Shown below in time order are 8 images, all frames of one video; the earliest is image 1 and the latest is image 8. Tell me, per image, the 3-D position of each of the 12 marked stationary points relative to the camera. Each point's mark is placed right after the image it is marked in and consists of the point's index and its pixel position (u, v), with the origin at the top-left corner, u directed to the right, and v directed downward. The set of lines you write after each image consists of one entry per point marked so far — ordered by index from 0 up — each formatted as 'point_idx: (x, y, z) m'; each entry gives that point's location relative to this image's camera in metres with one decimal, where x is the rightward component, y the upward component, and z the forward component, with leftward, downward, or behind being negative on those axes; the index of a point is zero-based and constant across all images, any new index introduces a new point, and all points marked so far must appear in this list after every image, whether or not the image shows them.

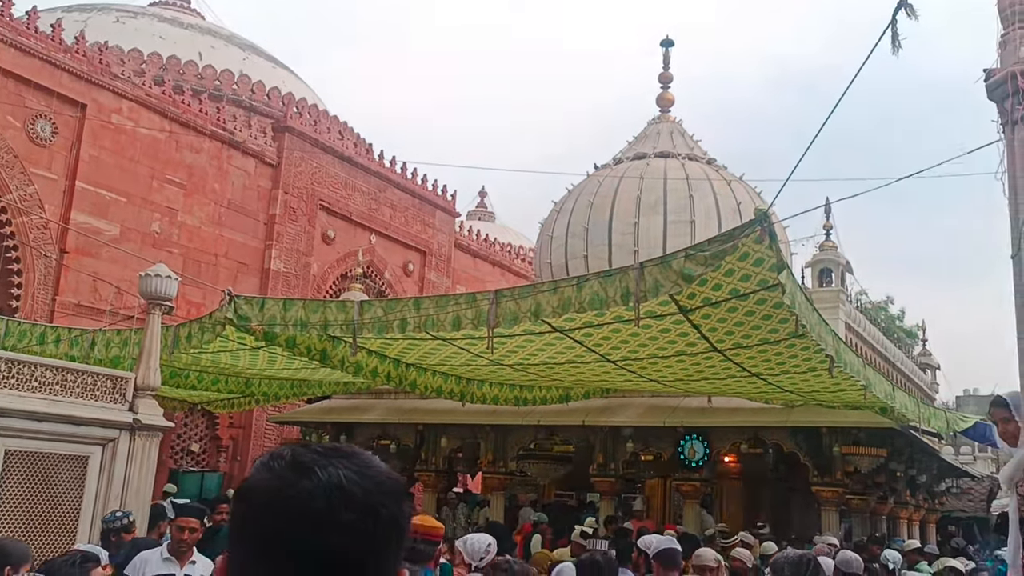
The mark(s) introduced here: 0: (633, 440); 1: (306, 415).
0: (+2.0, -2.5, +14.1) m
1: (-4.0, -2.4, +16.5) m
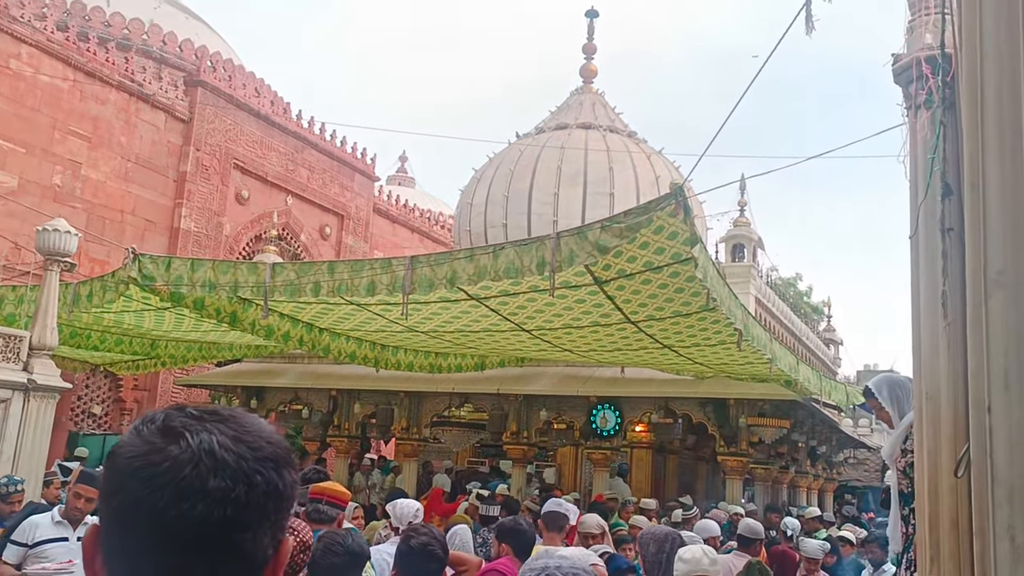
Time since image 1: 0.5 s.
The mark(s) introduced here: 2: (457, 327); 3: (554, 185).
0: (+0.6, -2.0, +14.2) m
1: (-5.6, -1.7, +16.1) m
2: (-0.5, -0.4, +8.7) m
3: (+0.8, +2.1, +17.3) m
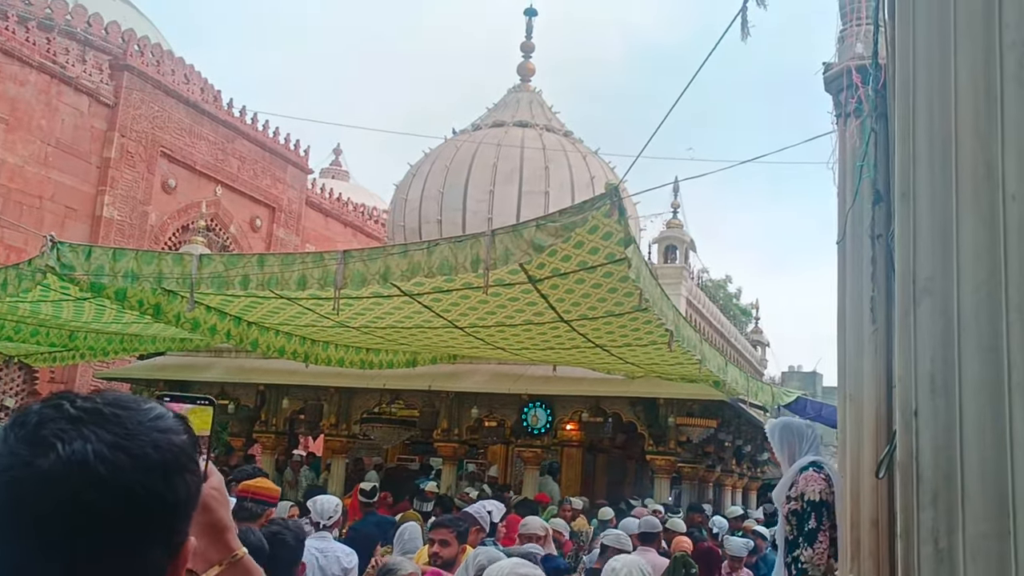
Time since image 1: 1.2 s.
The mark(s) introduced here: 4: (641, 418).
0: (-0.5, -2.0, +14.2) m
1: (-6.8, -1.5, +15.6) m
2: (-1.2, -0.3, +8.6) m
3: (-0.4, +2.1, +17.3) m
4: (+2.0, -2.0, +13.4) m
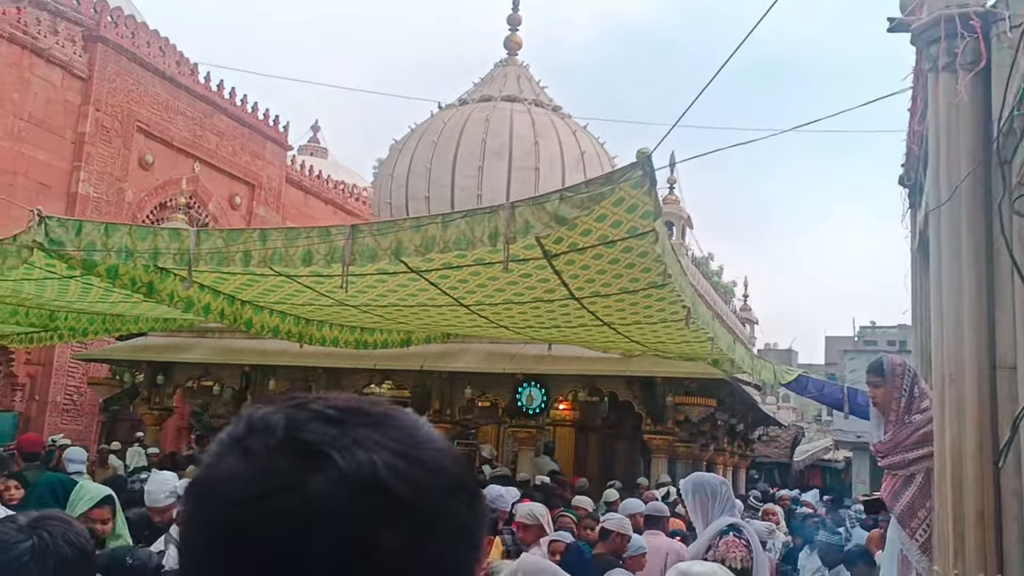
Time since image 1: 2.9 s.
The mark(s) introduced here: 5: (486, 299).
0: (-0.7, -1.6, +14.0) m
1: (-6.9, -1.1, +15.1) m
2: (-1.1, -0.1, +8.3) m
3: (-0.7, +2.6, +17.0) m
4: (+1.9, -1.7, +13.2) m
5: (-0.2, -0.1, +7.9) m
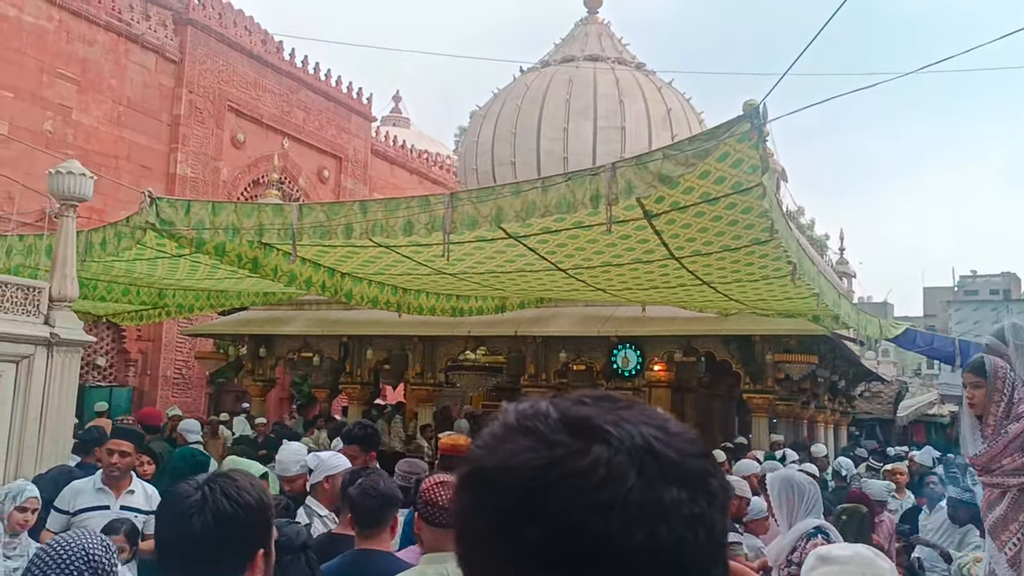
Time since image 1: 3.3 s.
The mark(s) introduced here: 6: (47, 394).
0: (+0.9, -1.0, +13.9) m
1: (-5.3, -0.7, +15.7) m
2: (-0.2, +0.2, +8.3) m
3: (+1.0, +3.3, +16.7) m
4: (+3.4, -1.0, +13.0) m
5: (+0.7, +0.2, +7.8) m
6: (-3.2, -0.7, +6.0) m
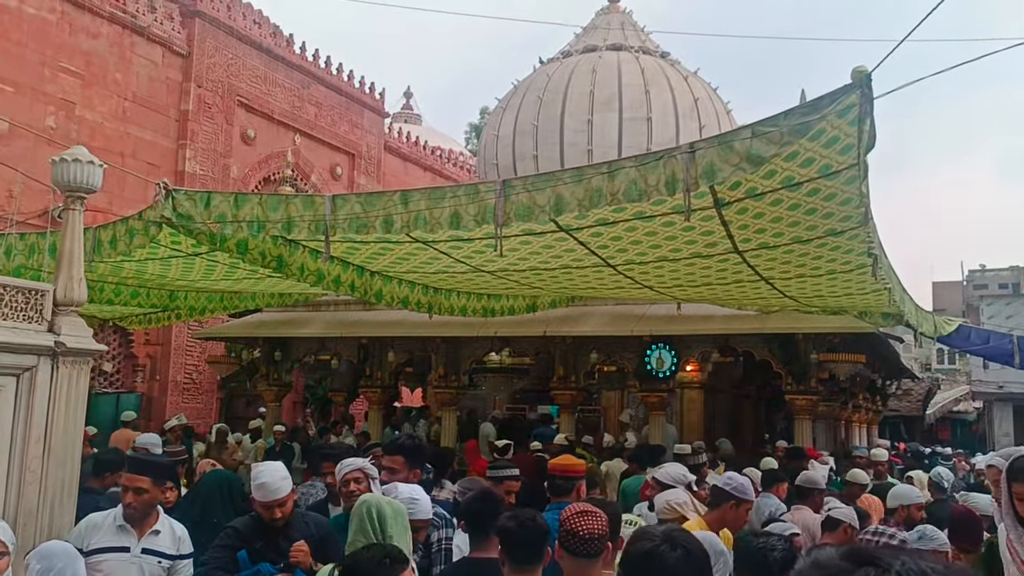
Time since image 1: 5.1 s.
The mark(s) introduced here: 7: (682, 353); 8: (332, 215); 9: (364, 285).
0: (+1.3, -1.0, +13.3) m
1: (-4.9, -0.7, +15.1) m
2: (+0.2, +0.2, +7.6) m
3: (+1.4, +3.3, +16.1) m
4: (+3.8, -1.0, +12.3) m
5: (+1.1, +0.3, +7.2) m
6: (-2.8, -0.8, +5.3) m
7: (+2.5, -1.0, +12.9) m
8: (-1.3, +0.5, +6.1) m
9: (-1.4, 0.0, +8.3) m
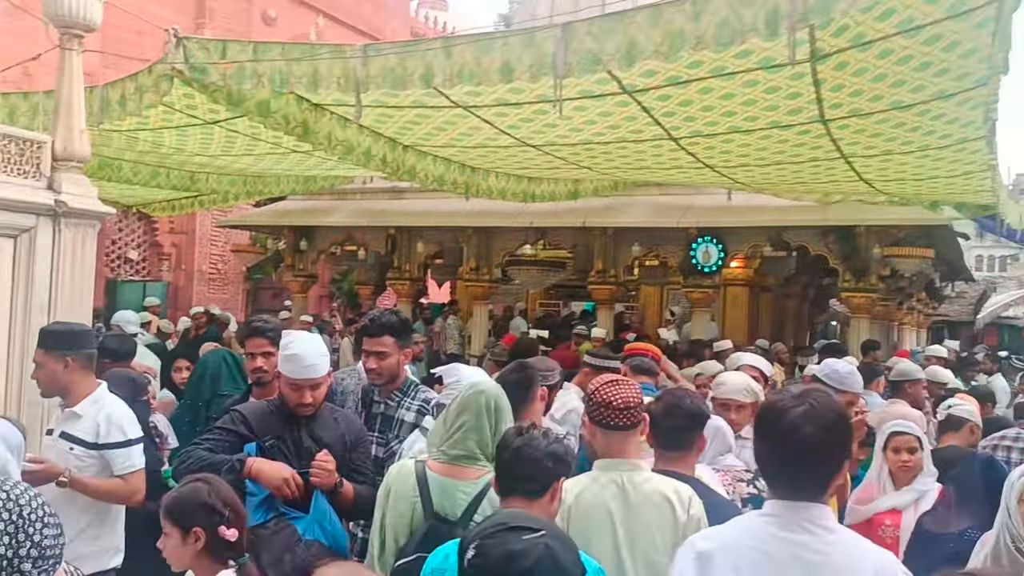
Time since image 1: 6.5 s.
0: (+1.8, +0.6, +12.6) m
1: (-4.3, +1.2, +14.5) m
2: (+0.6, +1.2, +6.8) m
3: (+2.1, +5.2, +14.9) m
4: (+4.3, +0.5, +11.5) m
5: (+1.4, +1.2, +6.4) m
6: (-2.5, 0.0, +4.8) m
7: (+3.1, +0.6, +12.1) m
8: (-0.9, +1.4, +5.4) m
9: (-1.0, +1.1, +7.6) m
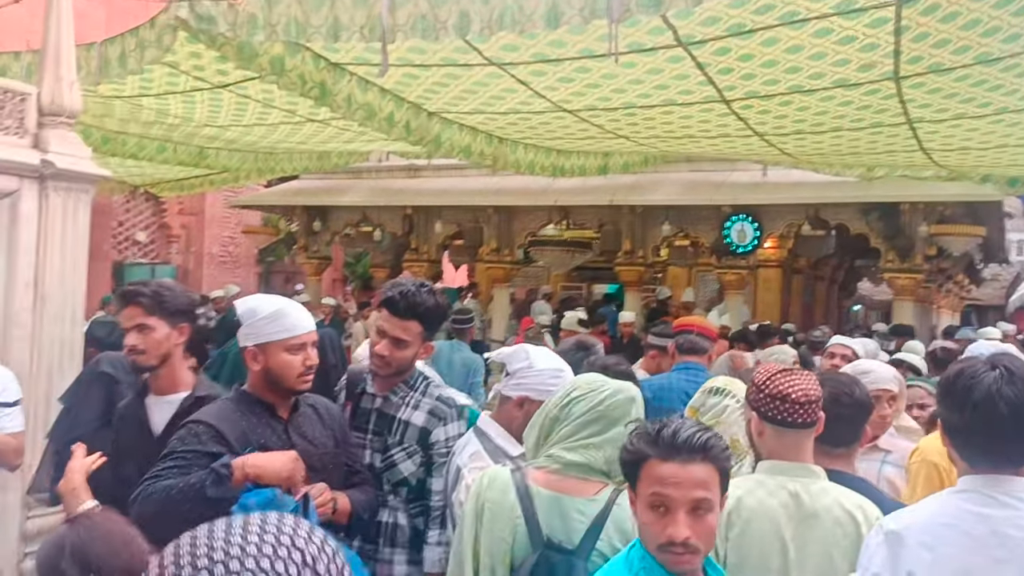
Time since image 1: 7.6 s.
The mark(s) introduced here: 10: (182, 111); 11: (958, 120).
0: (+2.2, +0.9, +12.0) m
1: (-3.9, +1.5, +13.9) m
2: (+0.9, +1.4, +6.3) m
3: (+2.4, +5.5, +14.2) m
4: (+4.6, +0.7, +10.9) m
5: (+1.7, +1.4, +5.8) m
6: (-2.3, +0.2, +4.2) m
7: (+3.4, +0.8, +11.5) m
8: (-0.7, +1.5, +4.8) m
9: (-0.8, +1.3, +7.0) m
10: (-2.9, +1.5, +7.5) m
11: (+3.3, +1.2, +6.4) m
